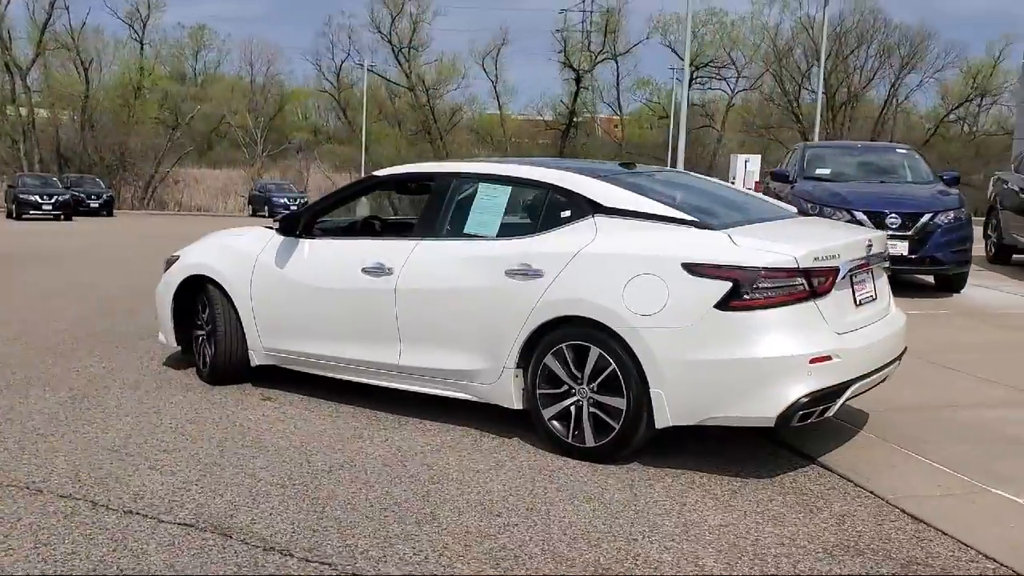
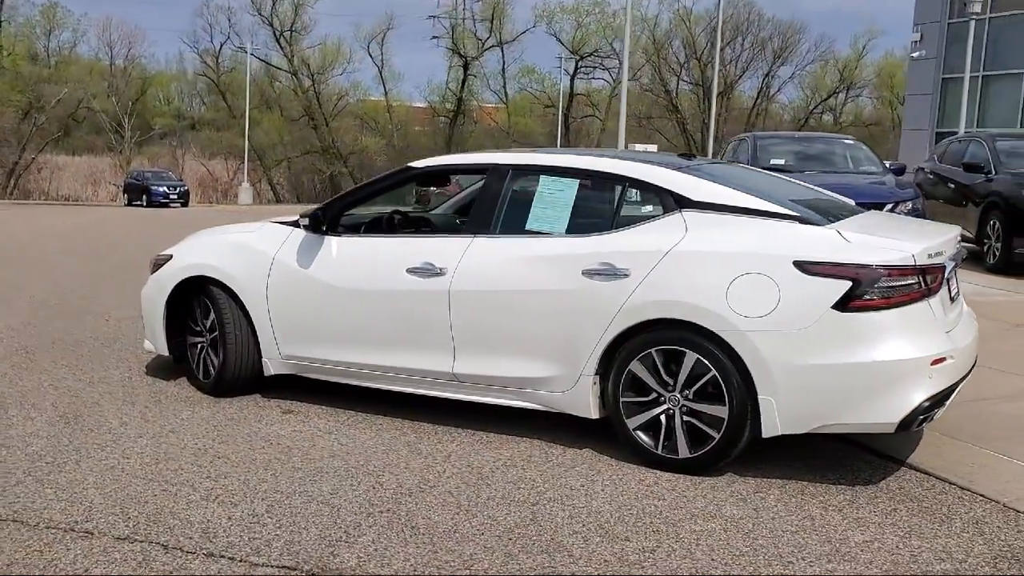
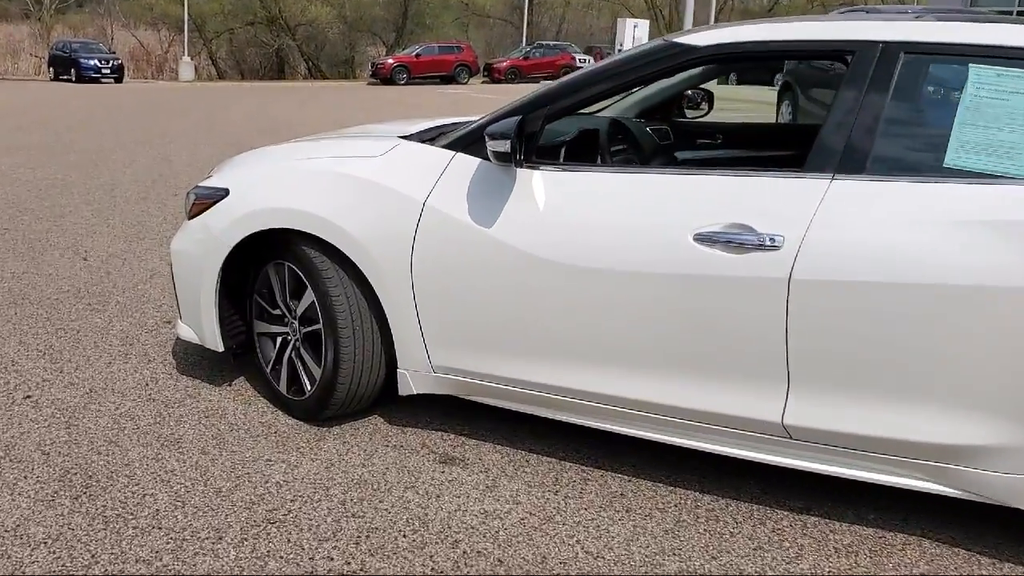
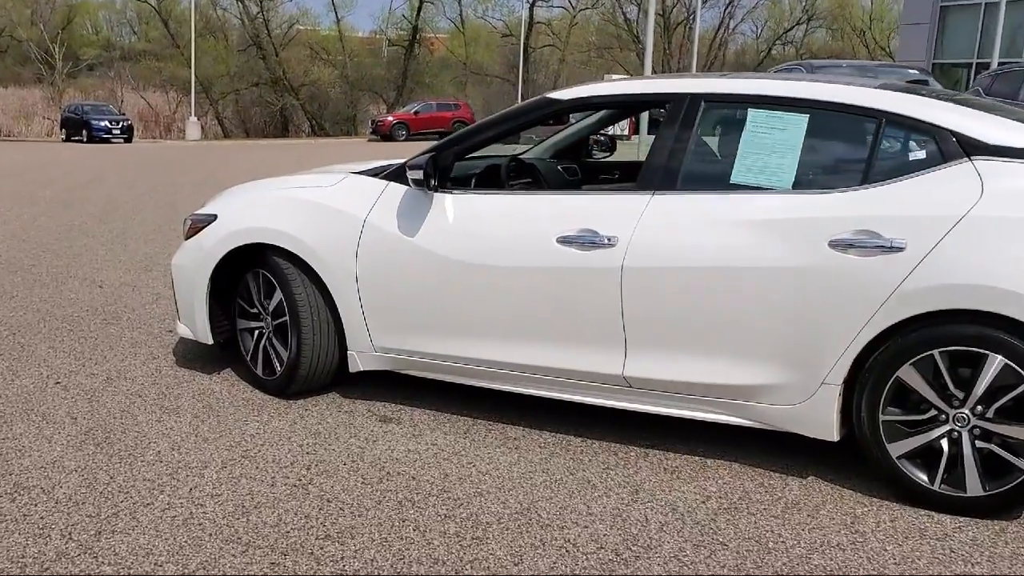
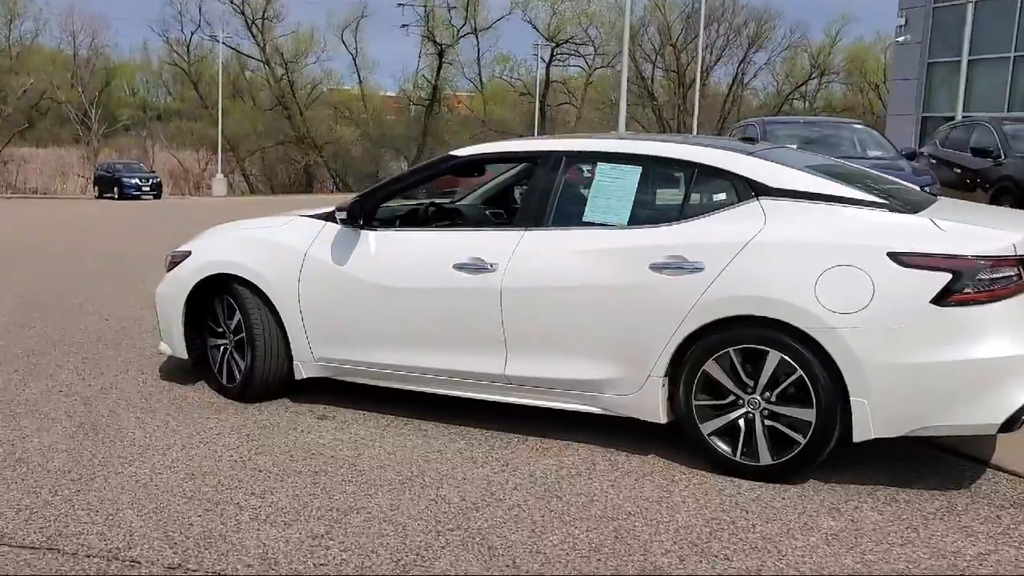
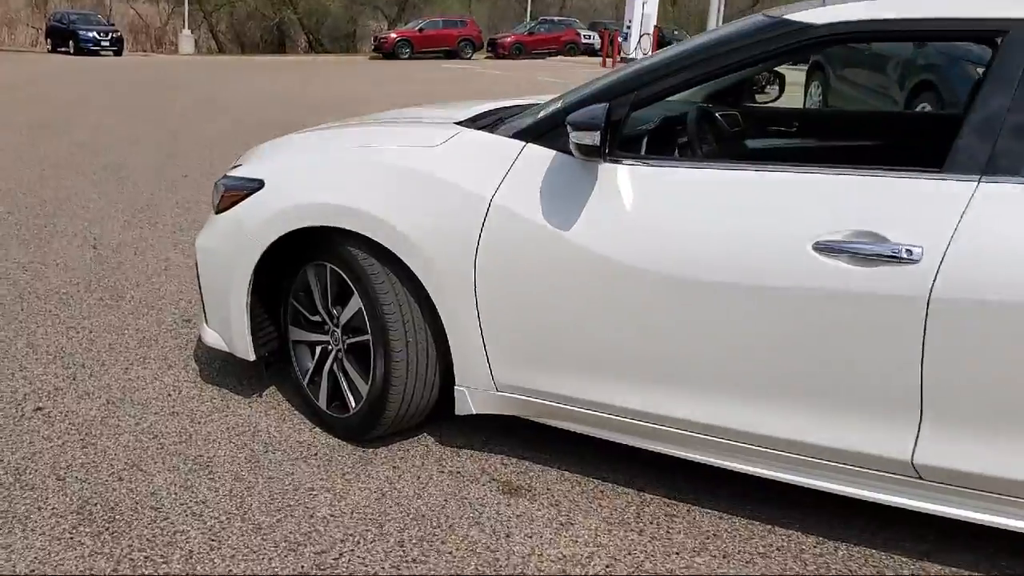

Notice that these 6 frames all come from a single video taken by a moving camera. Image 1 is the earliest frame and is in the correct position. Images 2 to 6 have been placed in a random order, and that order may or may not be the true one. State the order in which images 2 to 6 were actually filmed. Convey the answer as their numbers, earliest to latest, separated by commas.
2, 5, 4, 3, 6
